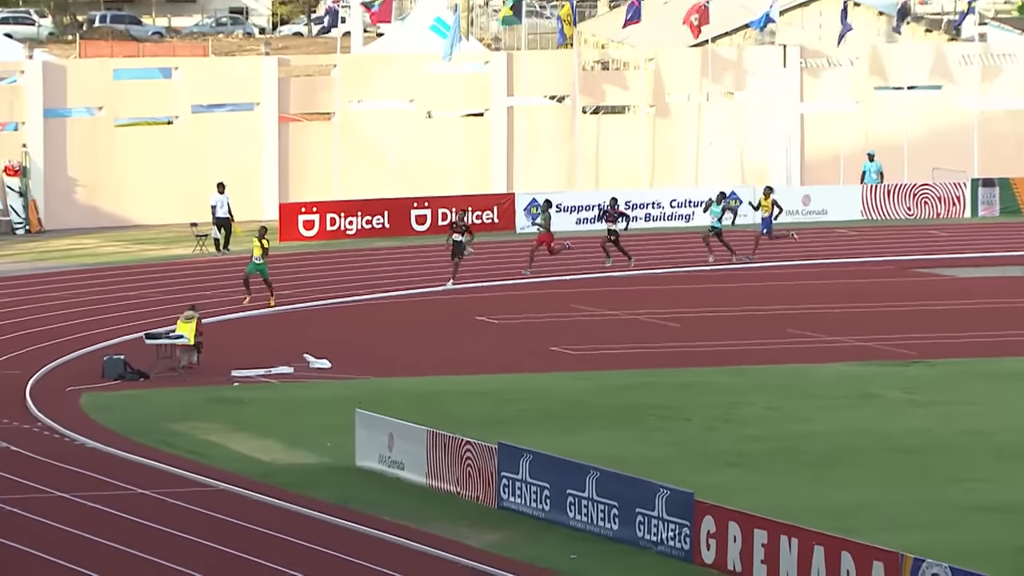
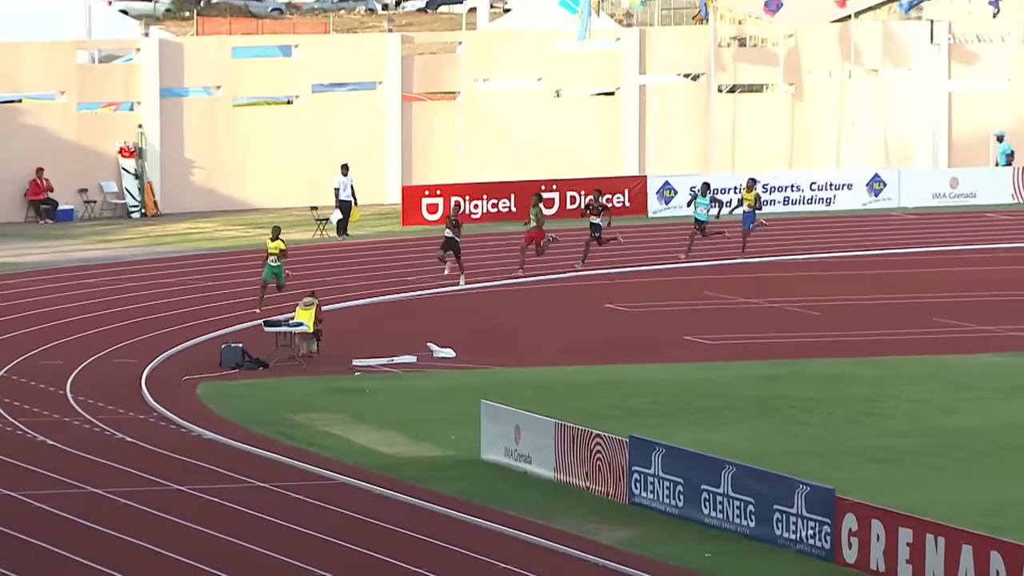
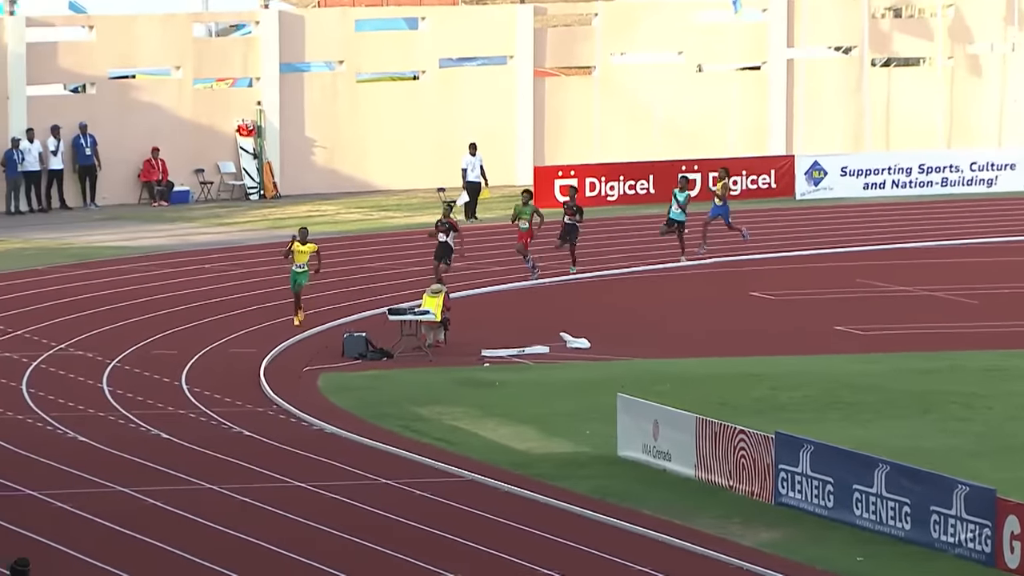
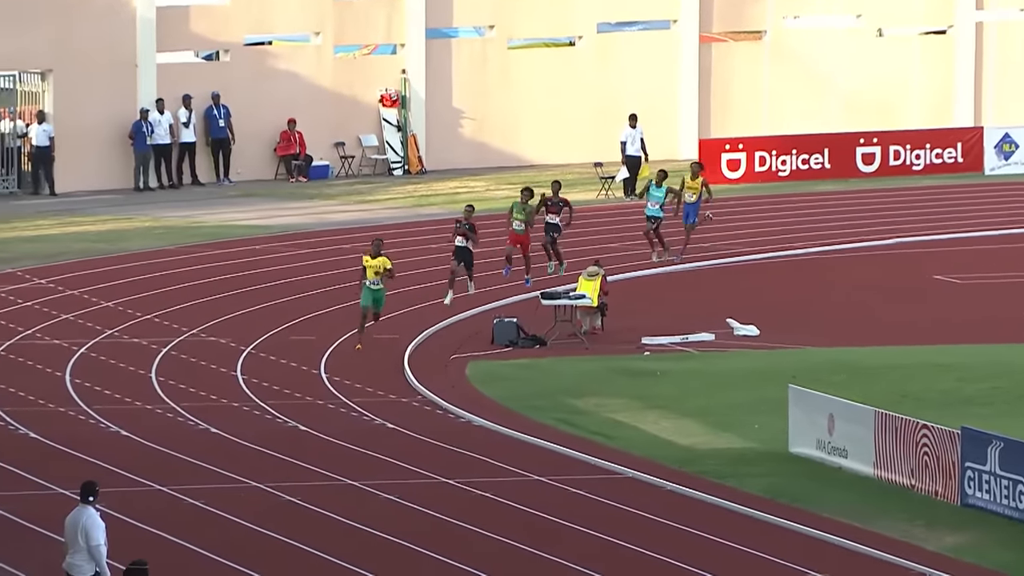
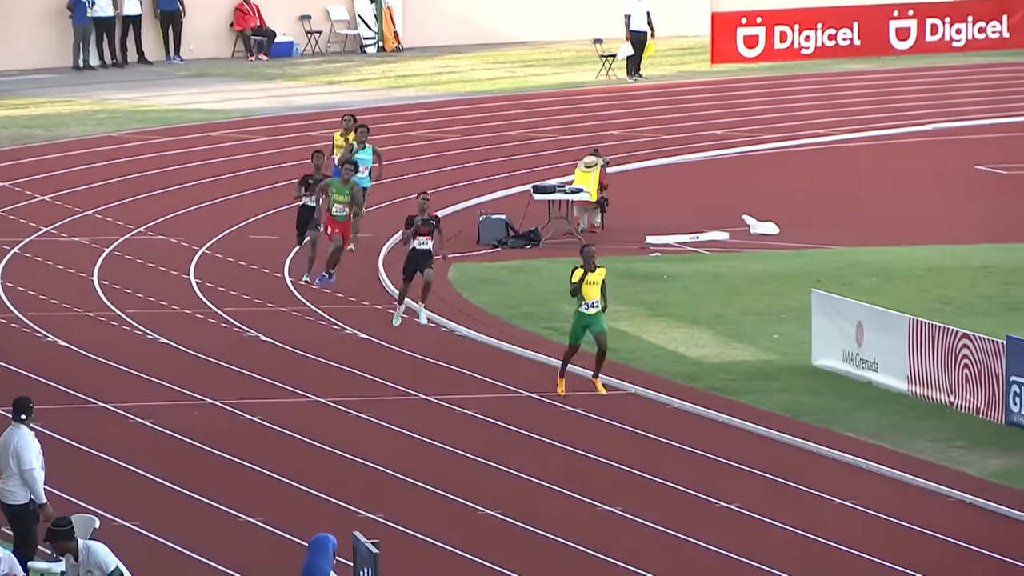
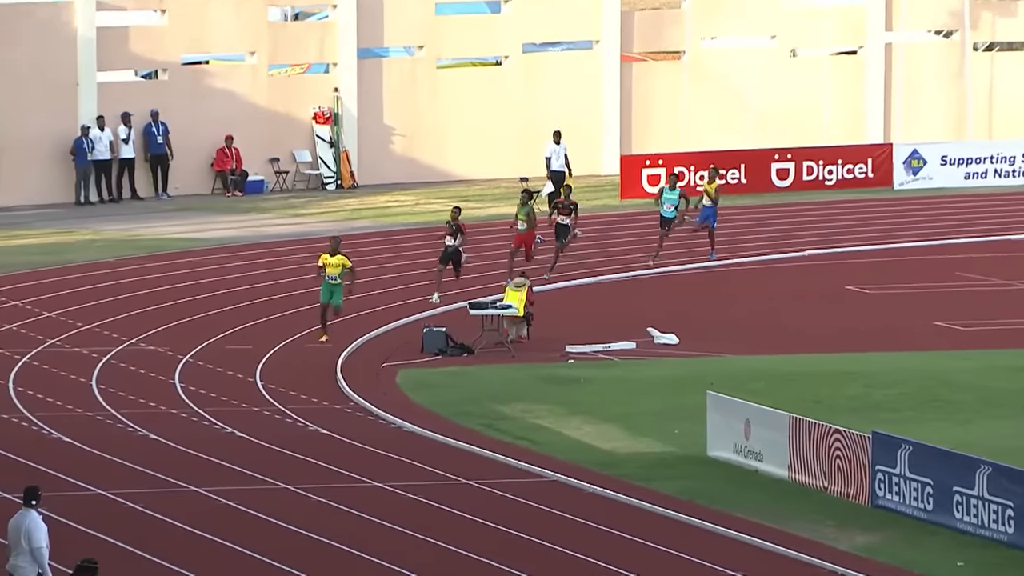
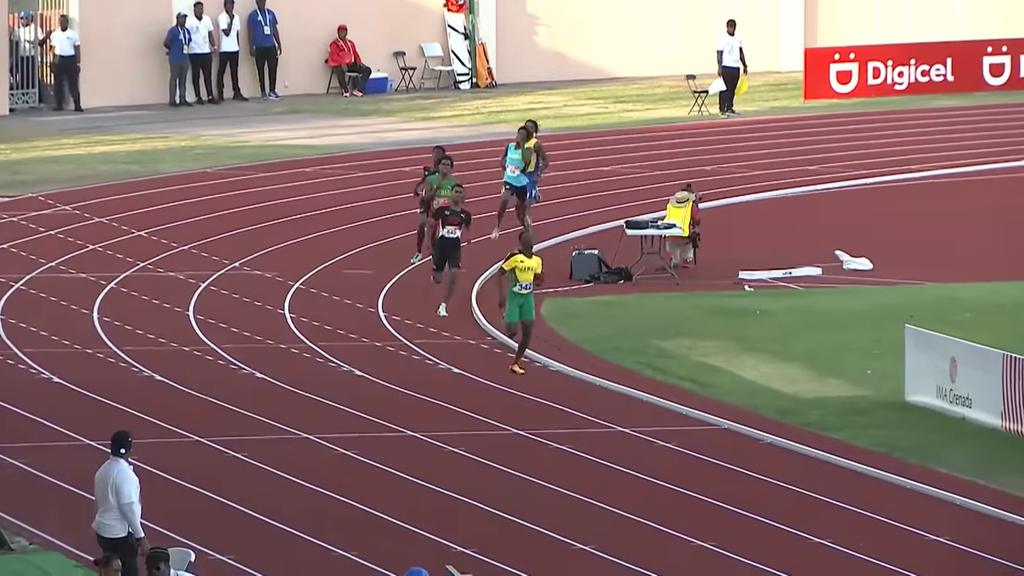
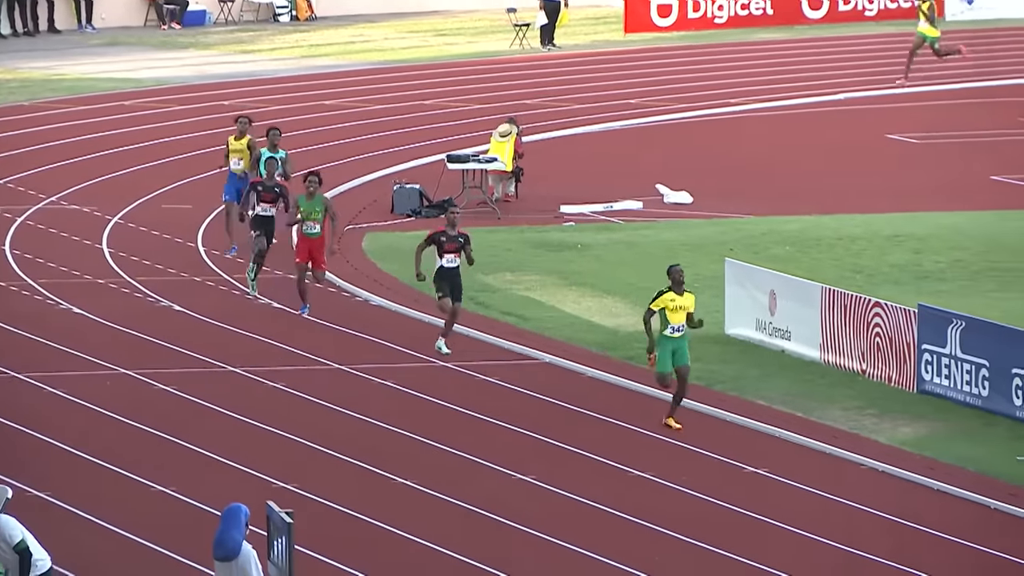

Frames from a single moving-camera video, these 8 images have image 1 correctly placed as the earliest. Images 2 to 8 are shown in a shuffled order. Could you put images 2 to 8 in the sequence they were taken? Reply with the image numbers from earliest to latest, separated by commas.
2, 3, 6, 4, 7, 5, 8
